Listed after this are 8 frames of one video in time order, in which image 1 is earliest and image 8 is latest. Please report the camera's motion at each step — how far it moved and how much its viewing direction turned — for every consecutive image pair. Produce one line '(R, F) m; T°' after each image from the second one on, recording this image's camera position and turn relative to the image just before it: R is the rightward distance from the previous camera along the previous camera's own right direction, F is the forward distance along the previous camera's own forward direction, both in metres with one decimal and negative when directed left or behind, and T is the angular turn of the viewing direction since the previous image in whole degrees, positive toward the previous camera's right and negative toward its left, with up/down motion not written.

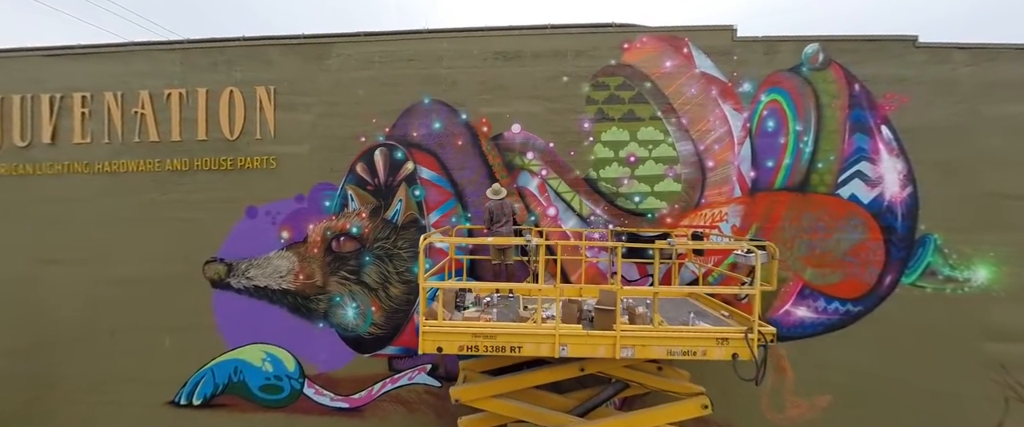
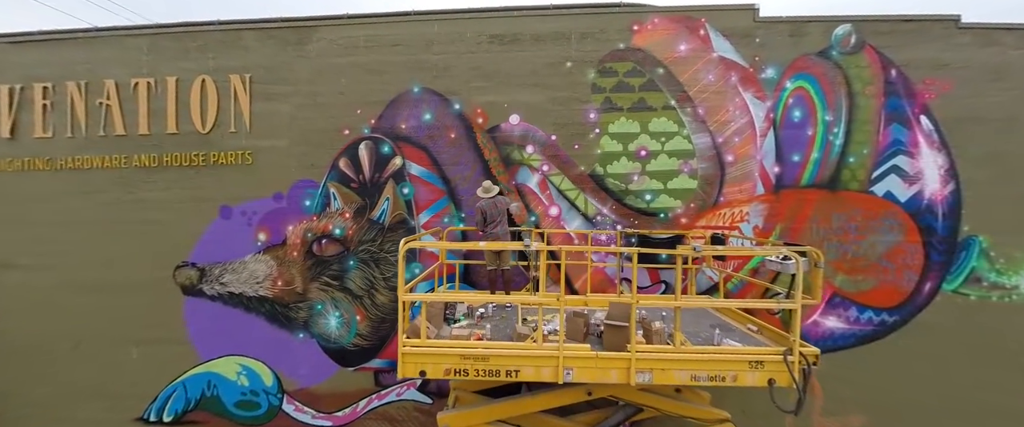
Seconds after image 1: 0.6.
(+0.1, +0.6) m; 0°
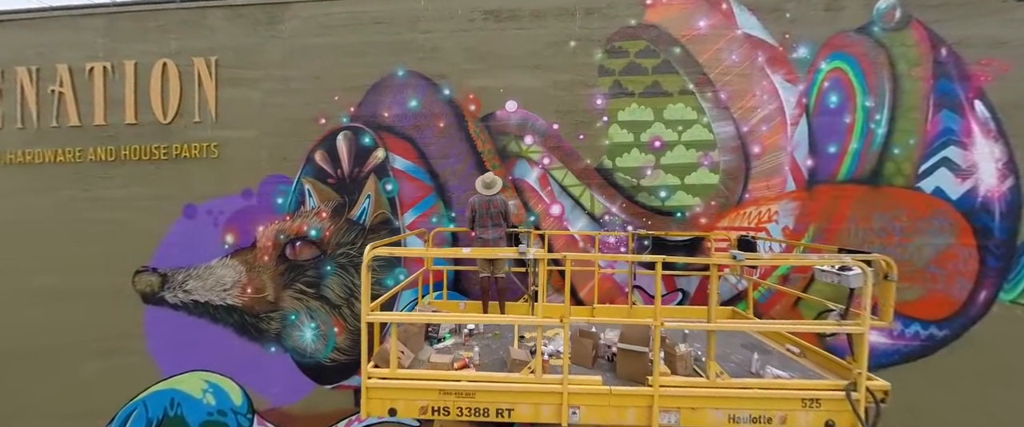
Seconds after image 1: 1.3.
(+0.1, +0.7) m; 0°
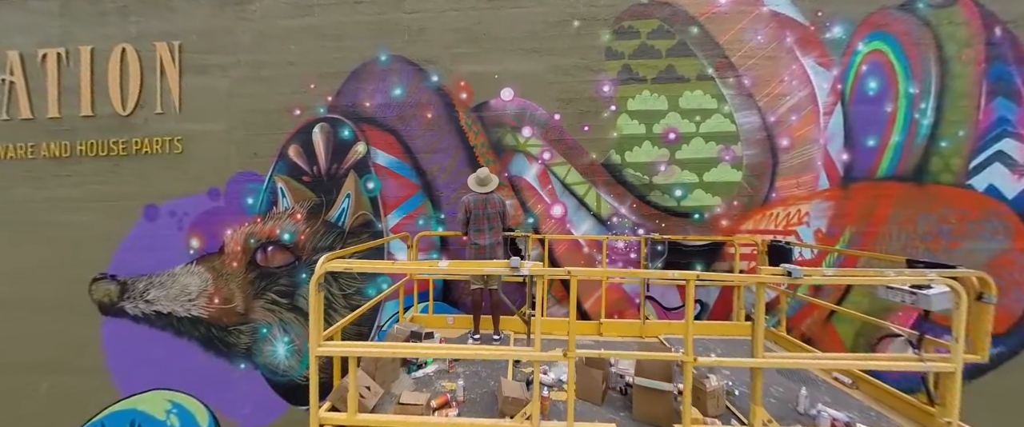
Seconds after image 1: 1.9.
(+0.1, +0.6) m; 0°
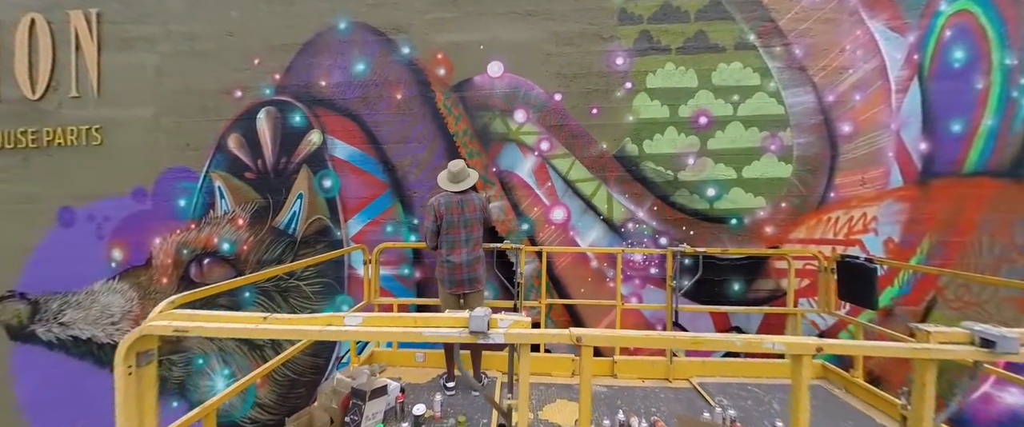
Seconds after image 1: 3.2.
(+0.1, +1.0) m; 0°
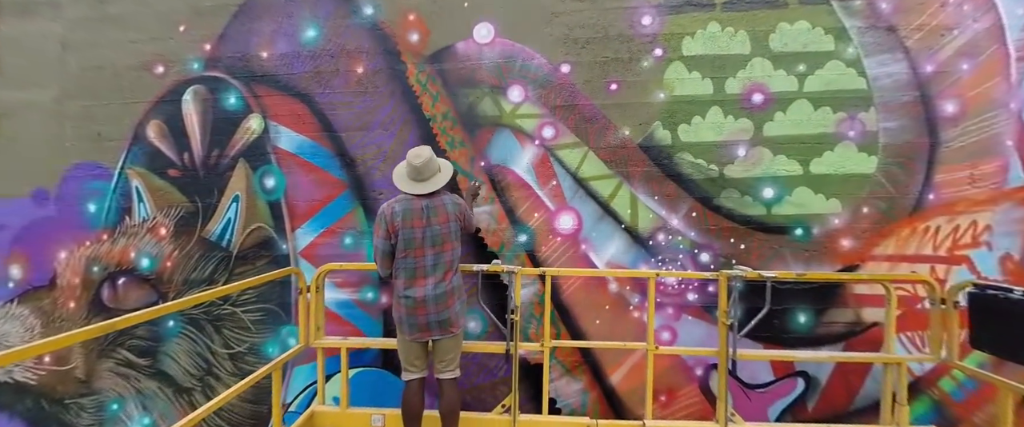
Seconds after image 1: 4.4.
(+0.1, +0.9) m; 0°
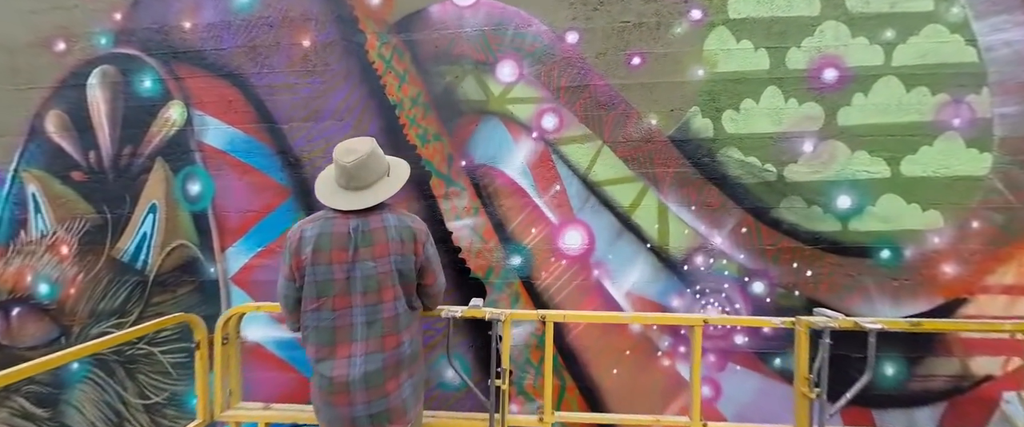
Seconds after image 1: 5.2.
(+0.1, +0.7) m; 0°
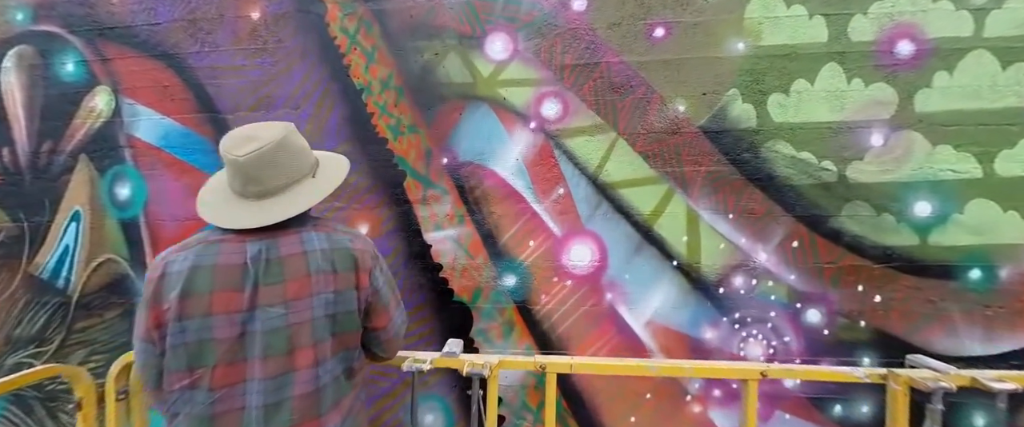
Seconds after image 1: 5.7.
(0.0, +0.4) m; 0°
